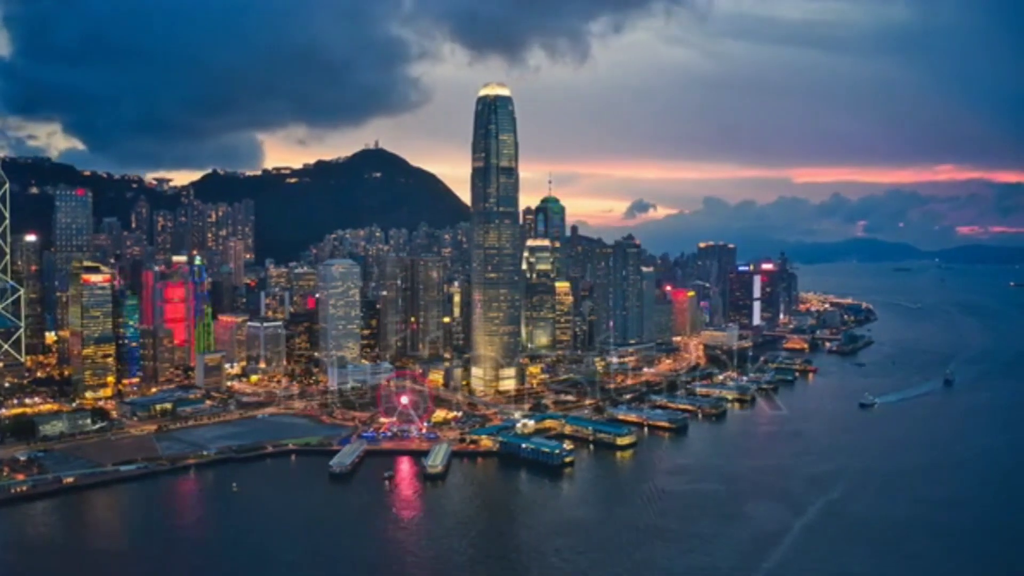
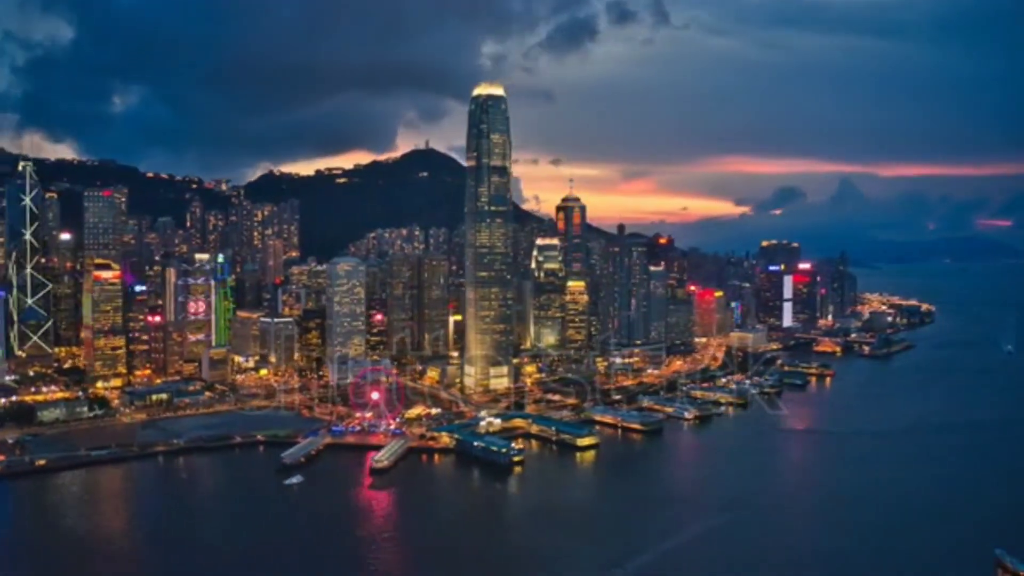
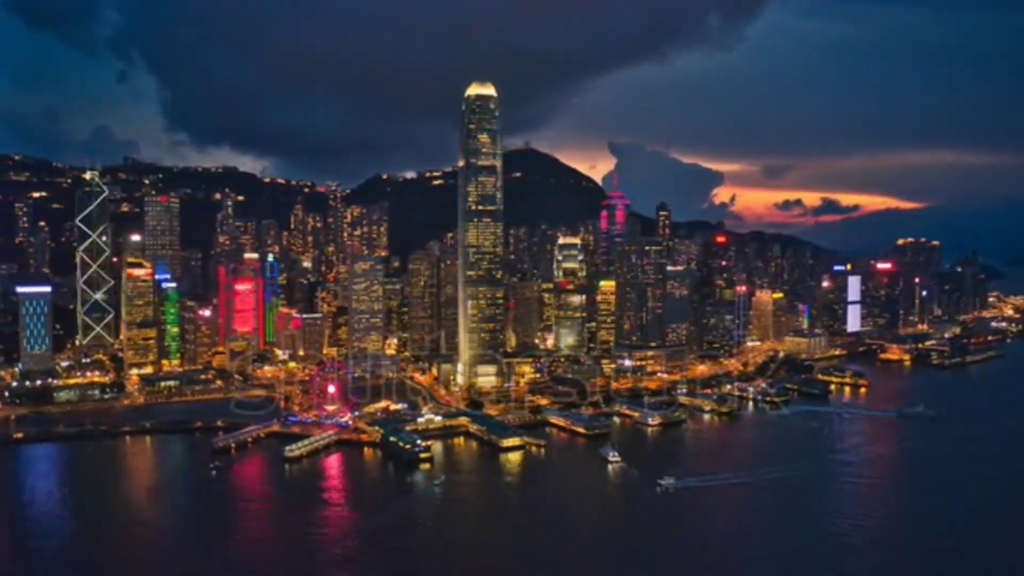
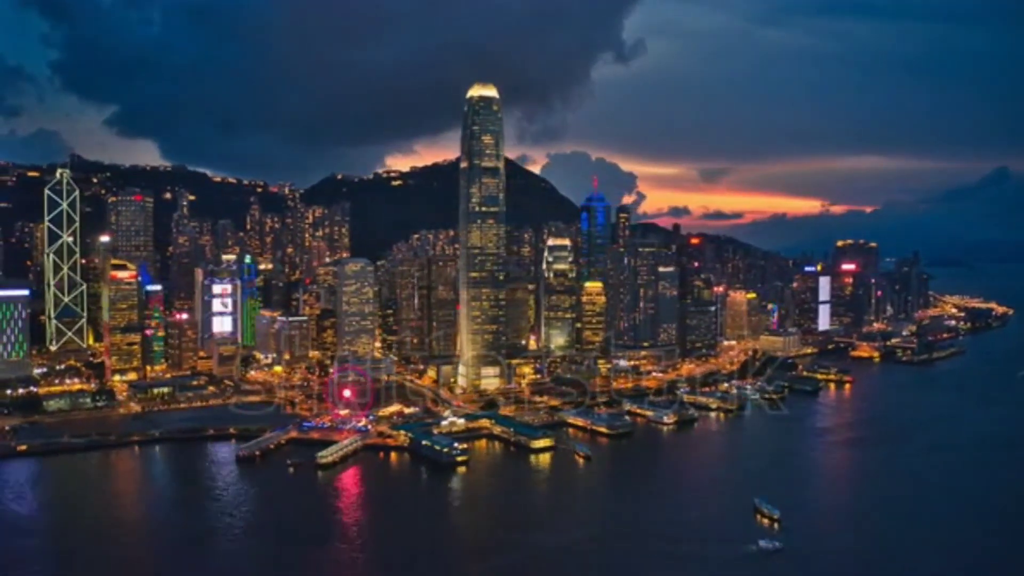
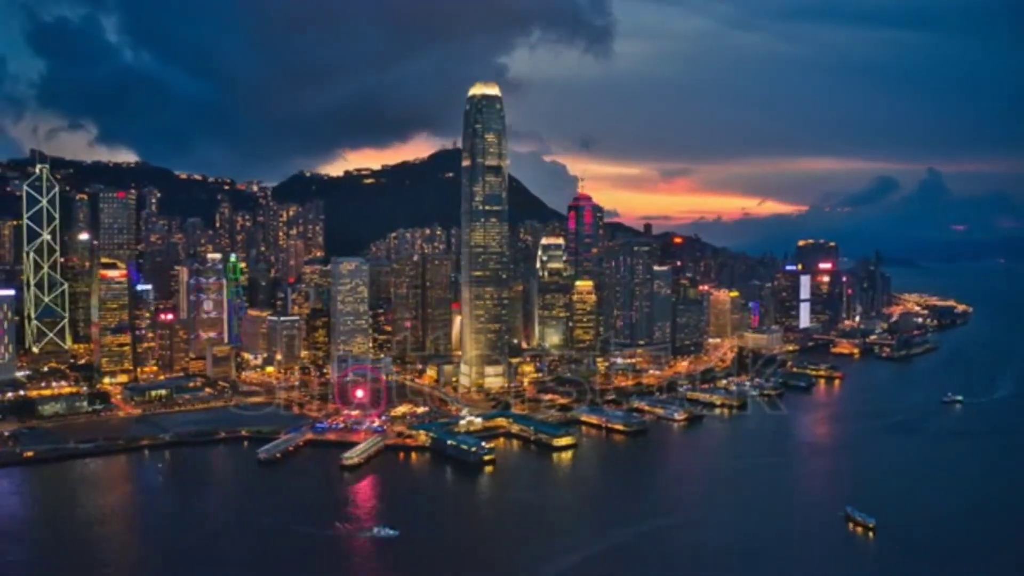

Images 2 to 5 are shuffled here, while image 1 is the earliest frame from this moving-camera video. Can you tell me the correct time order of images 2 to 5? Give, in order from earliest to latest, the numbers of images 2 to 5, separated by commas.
2, 5, 4, 3
